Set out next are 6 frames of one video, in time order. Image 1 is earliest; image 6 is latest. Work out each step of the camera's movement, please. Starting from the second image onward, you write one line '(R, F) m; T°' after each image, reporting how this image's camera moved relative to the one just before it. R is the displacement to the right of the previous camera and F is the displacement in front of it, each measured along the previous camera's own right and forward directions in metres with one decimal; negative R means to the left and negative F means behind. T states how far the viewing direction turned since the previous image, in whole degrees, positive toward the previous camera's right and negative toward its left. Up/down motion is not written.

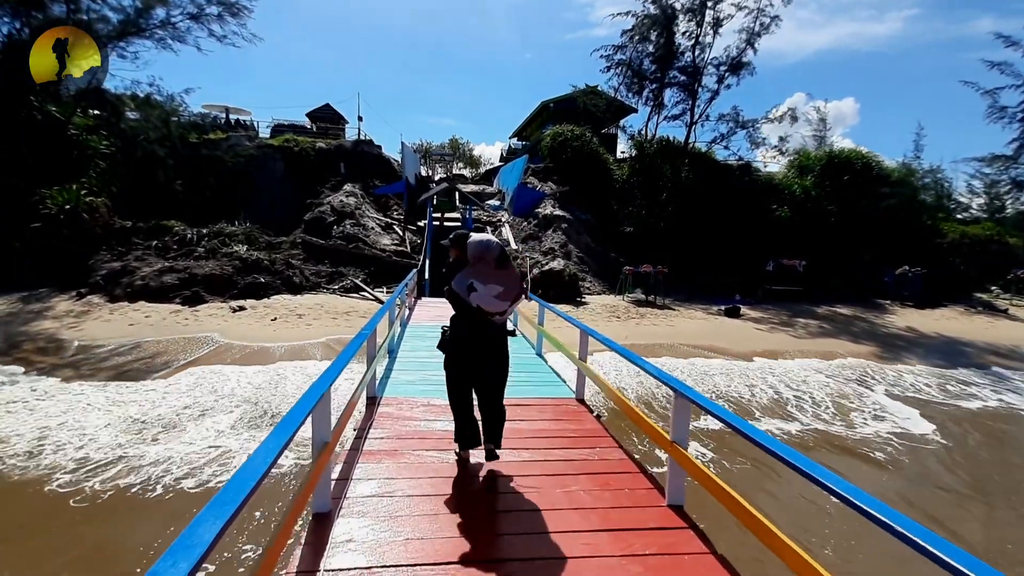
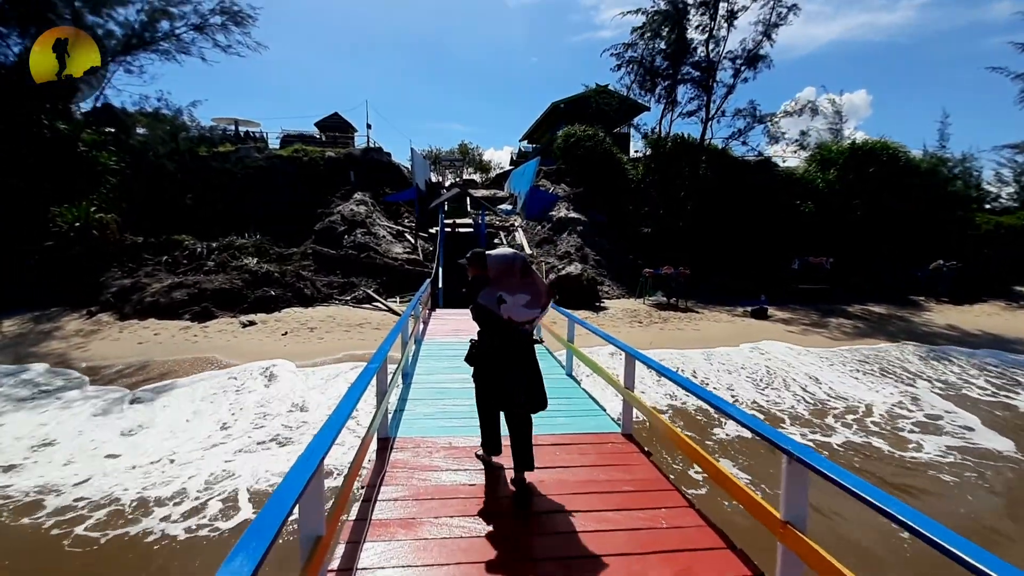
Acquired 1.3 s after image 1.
(-0.1, +0.5) m; -1°
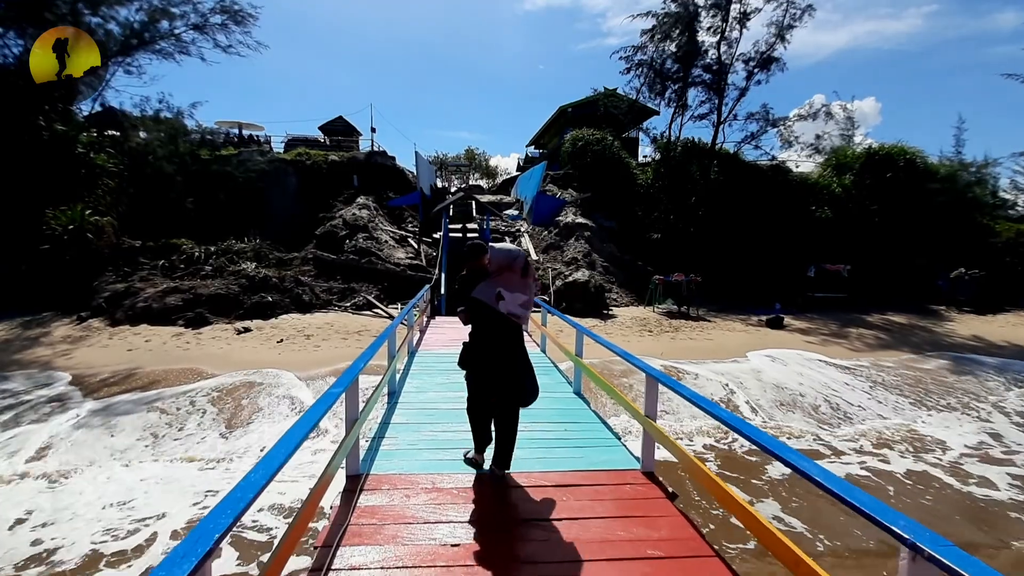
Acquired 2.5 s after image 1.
(0.0, +0.6) m; -1°
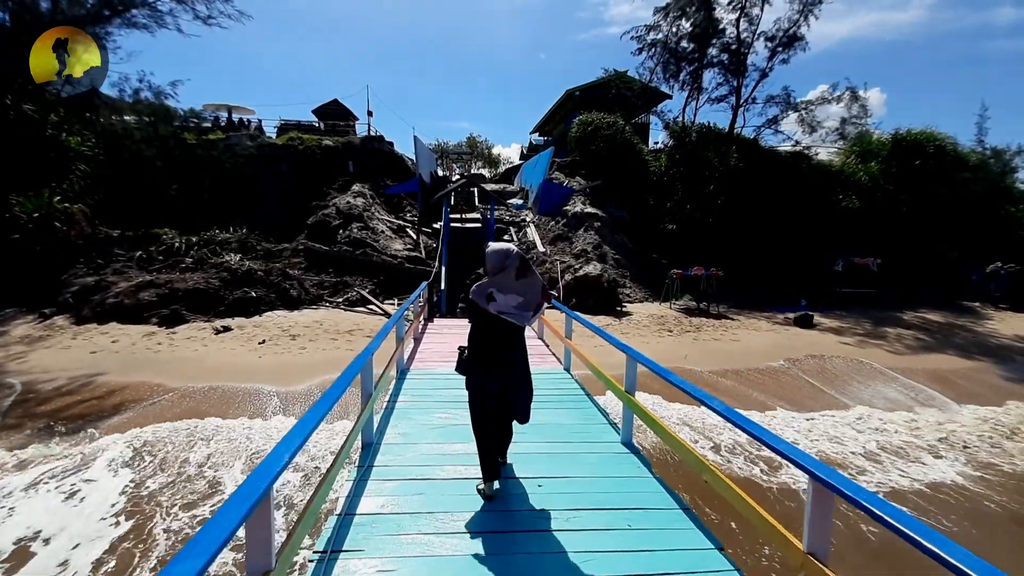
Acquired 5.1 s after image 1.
(-0.1, +1.3) m; 0°
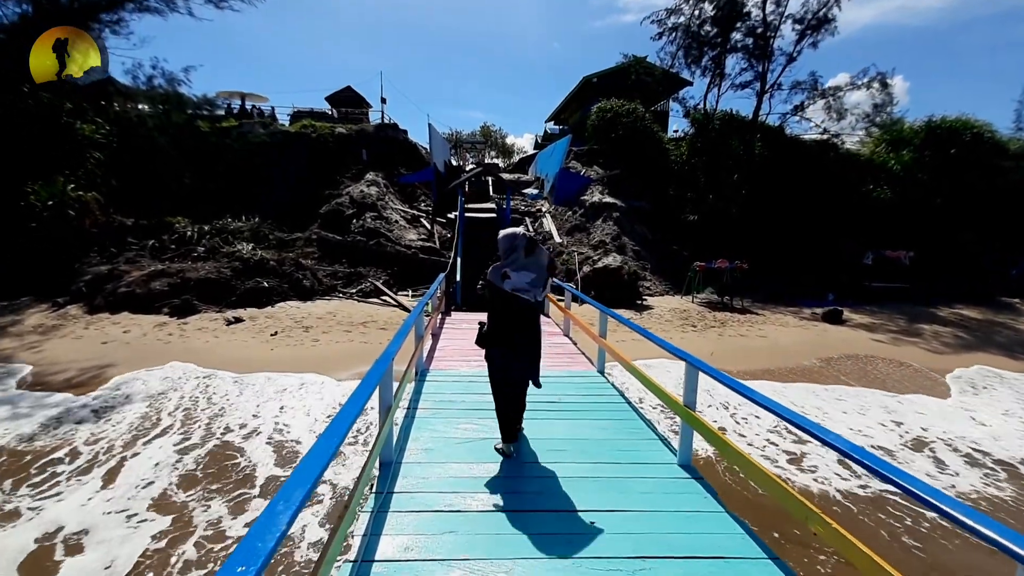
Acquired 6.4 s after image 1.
(-0.1, +0.4) m; -1°
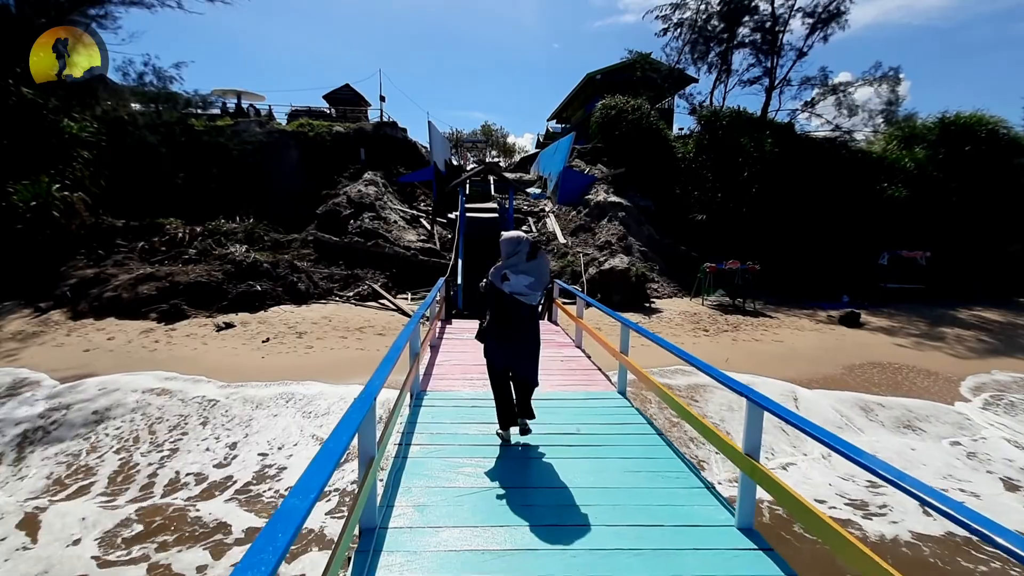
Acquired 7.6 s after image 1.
(-0.1, +0.5) m; 0°
